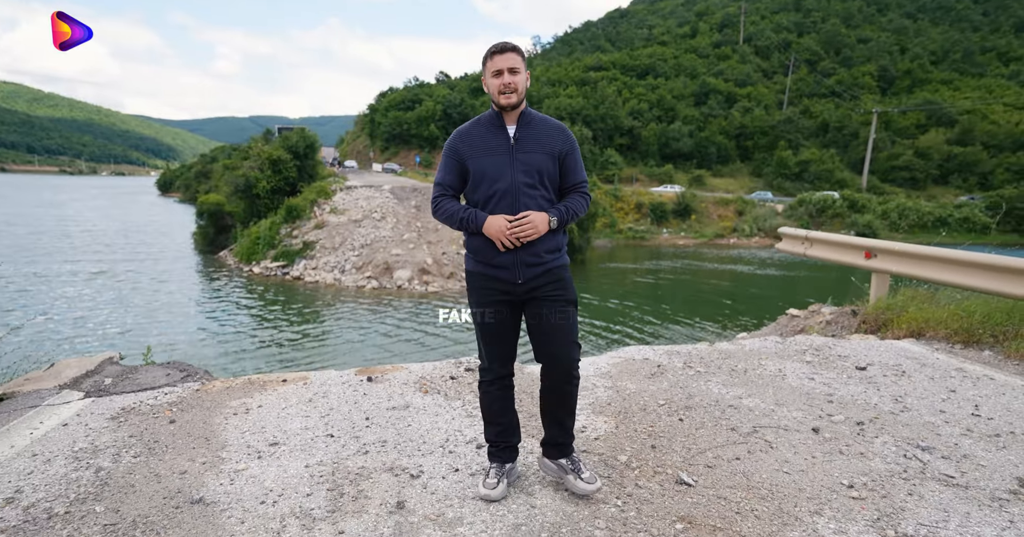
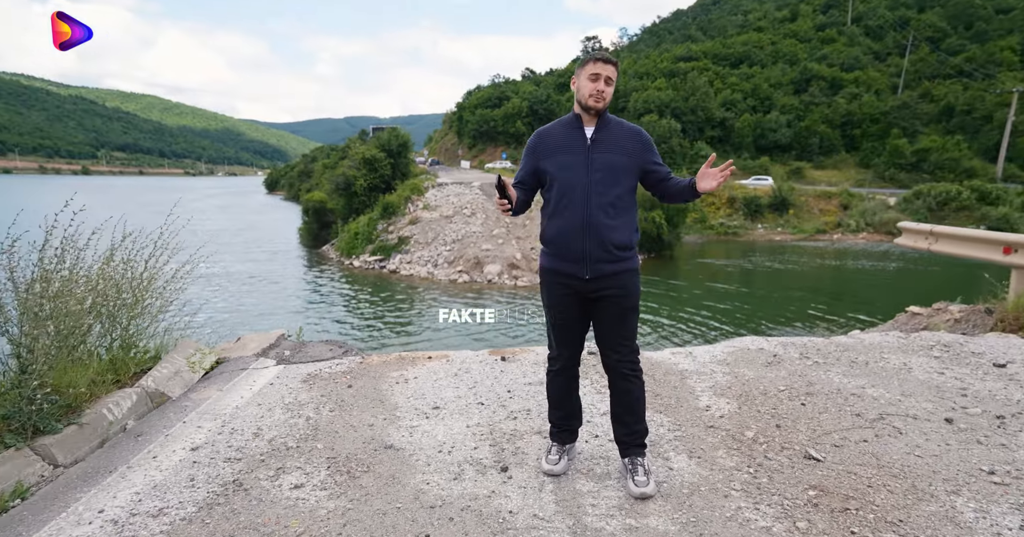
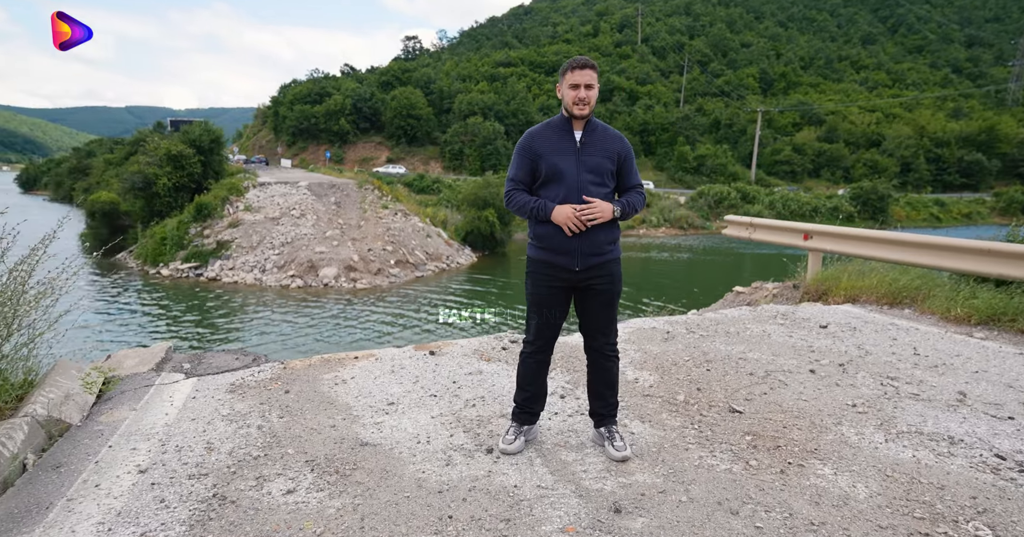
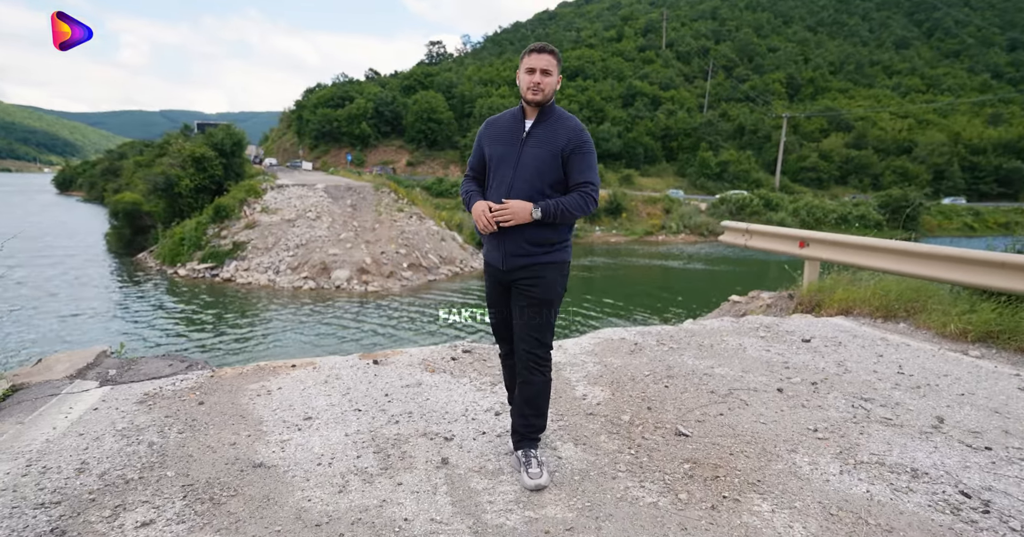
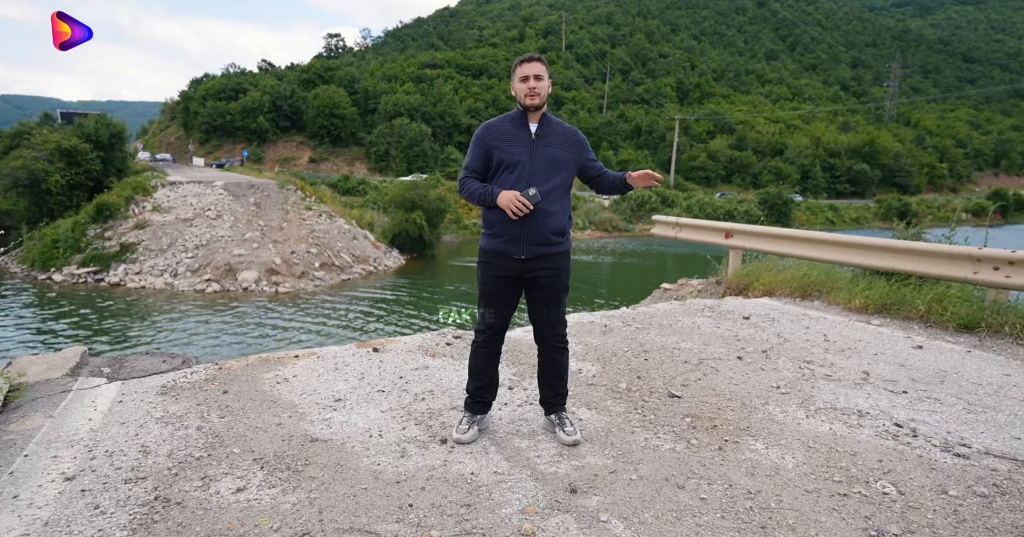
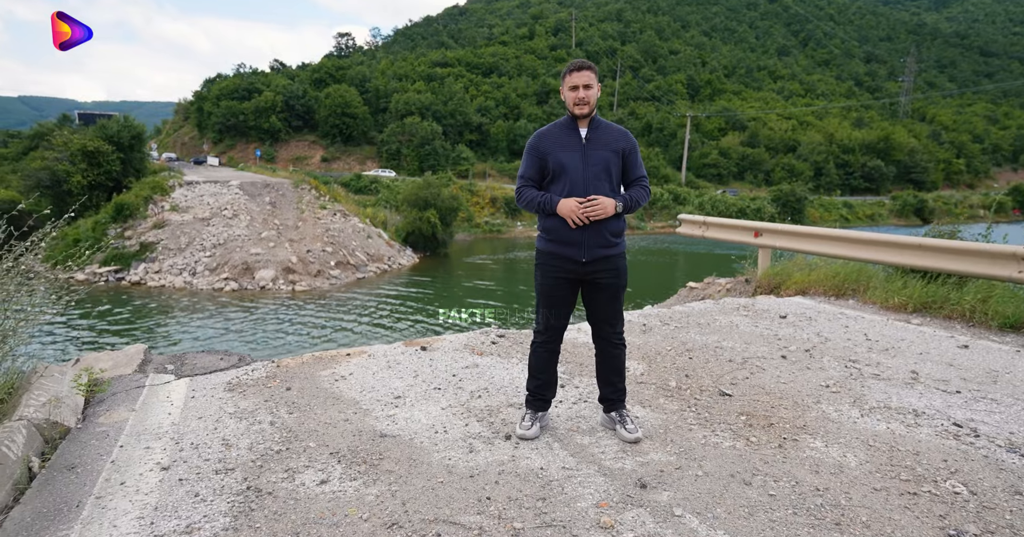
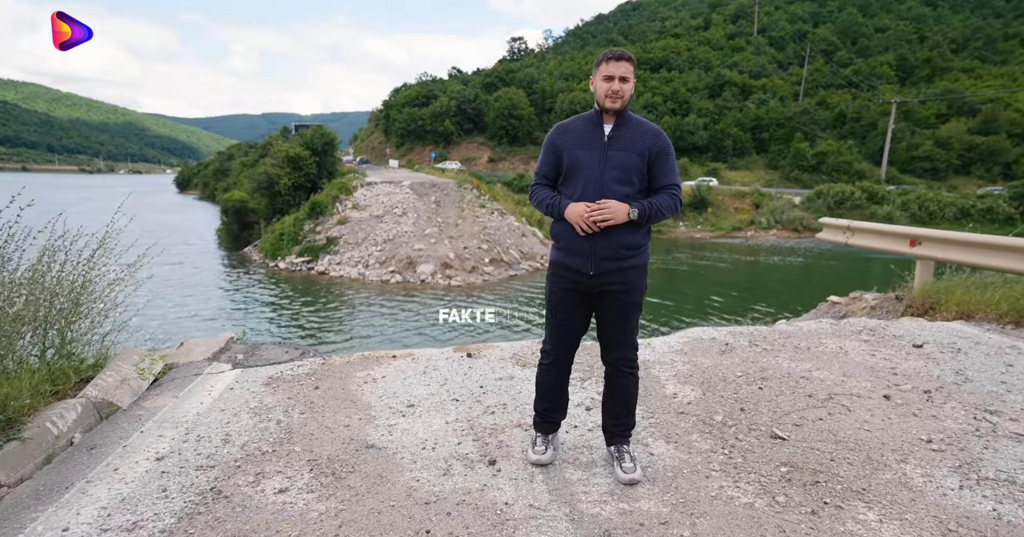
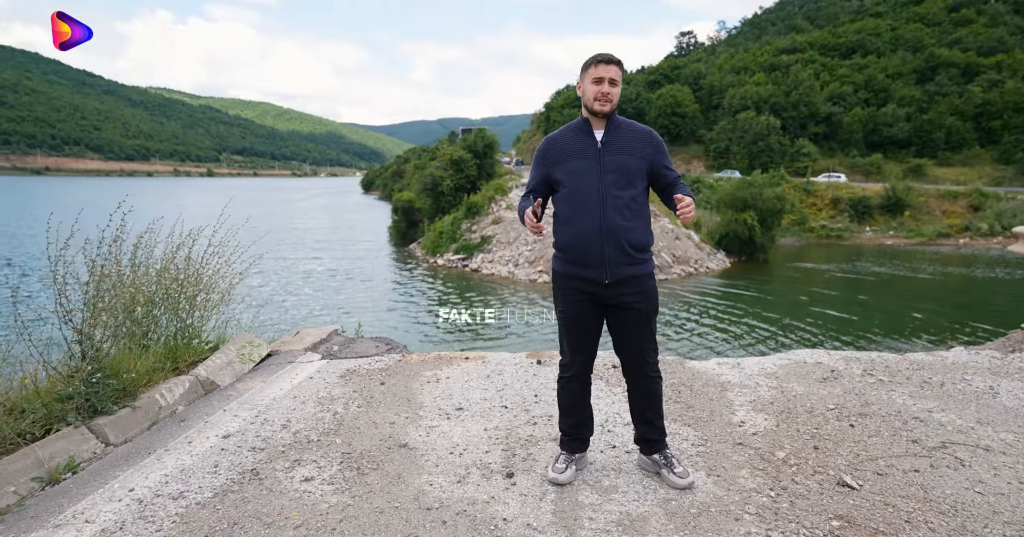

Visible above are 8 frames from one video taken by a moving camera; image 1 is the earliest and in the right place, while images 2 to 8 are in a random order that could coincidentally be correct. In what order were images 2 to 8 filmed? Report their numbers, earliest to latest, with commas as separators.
4, 5, 6, 3, 7, 2, 8
